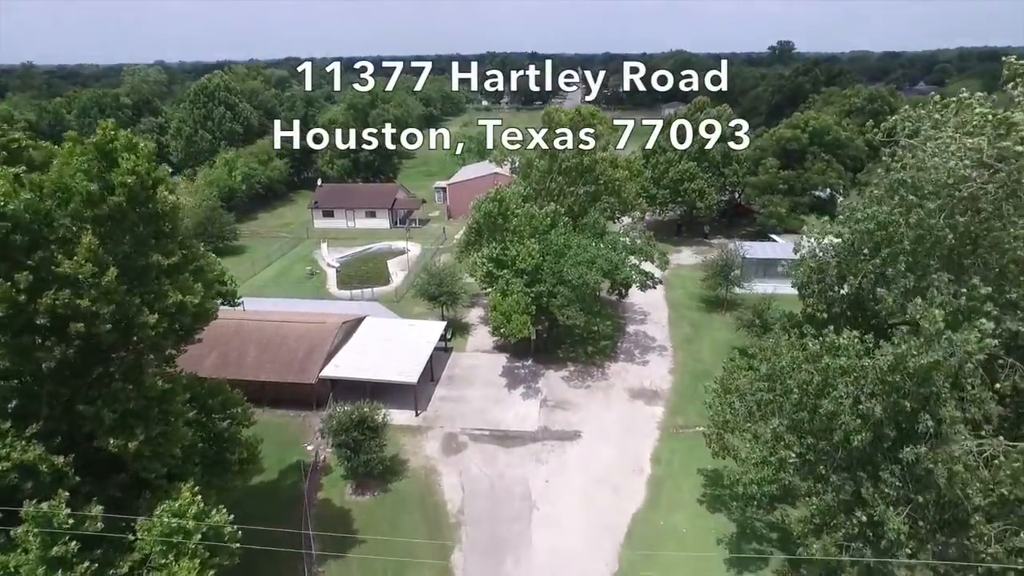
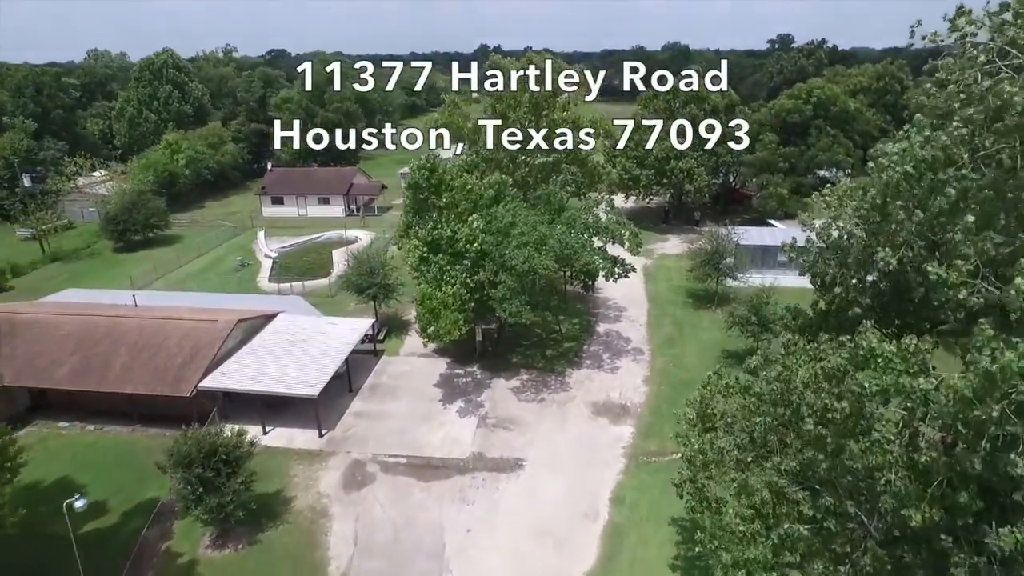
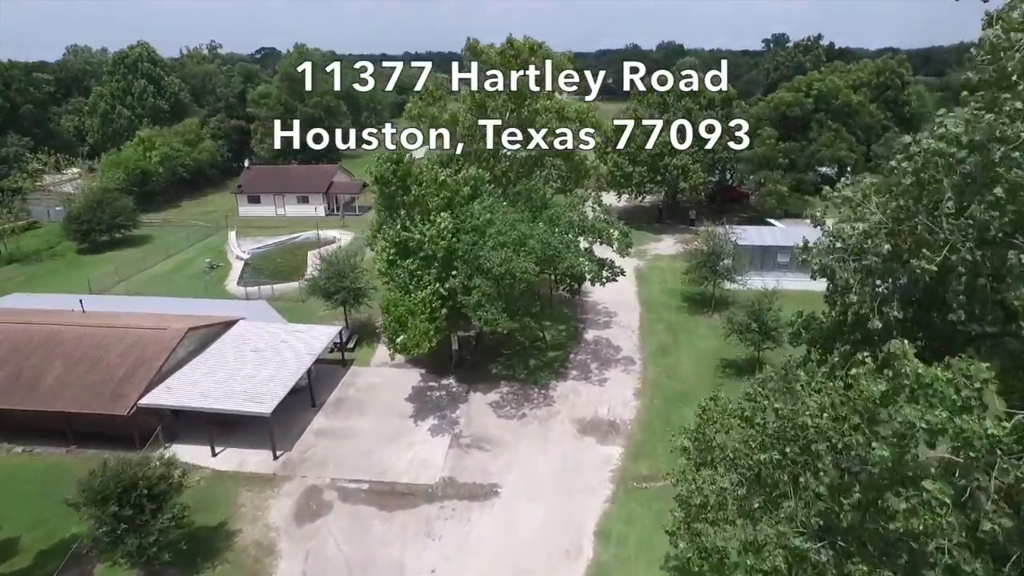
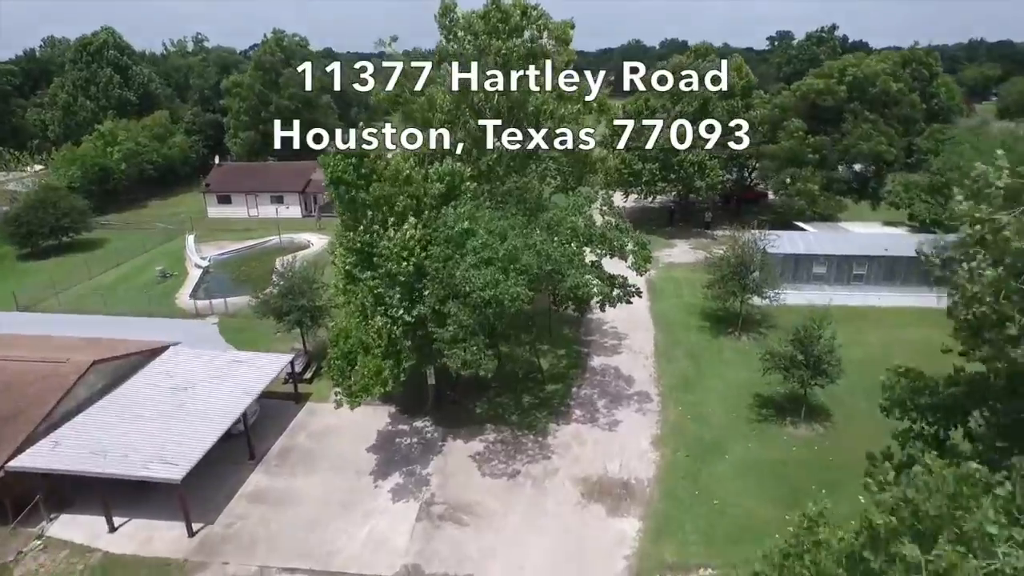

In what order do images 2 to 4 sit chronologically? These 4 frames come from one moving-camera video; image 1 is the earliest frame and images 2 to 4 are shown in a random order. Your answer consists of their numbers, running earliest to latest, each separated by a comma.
2, 3, 4
